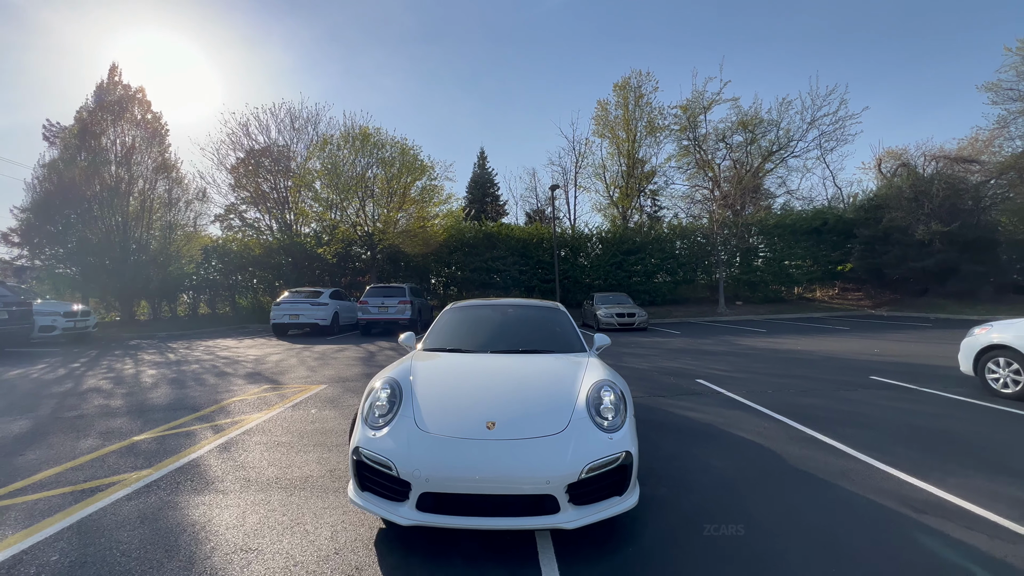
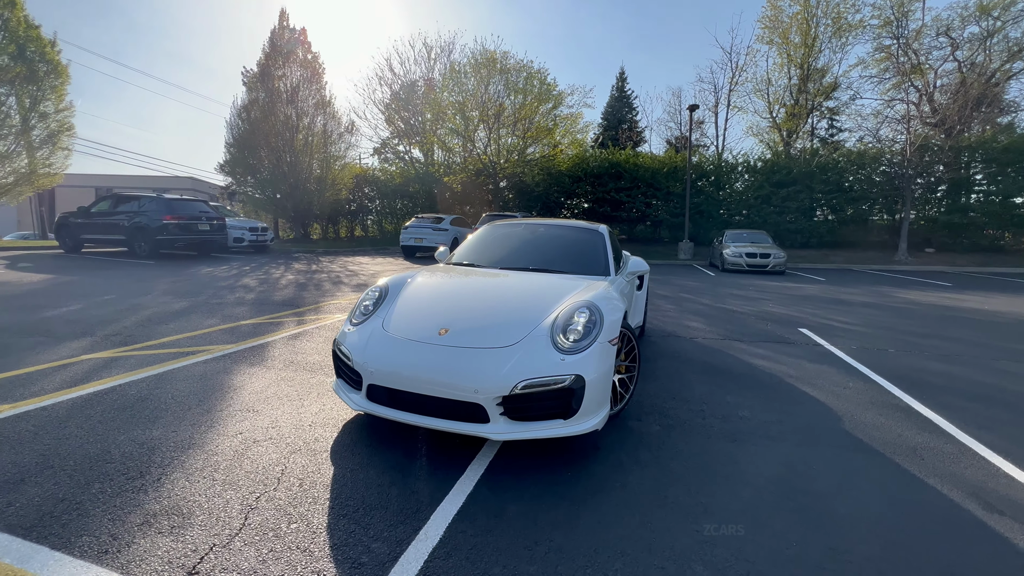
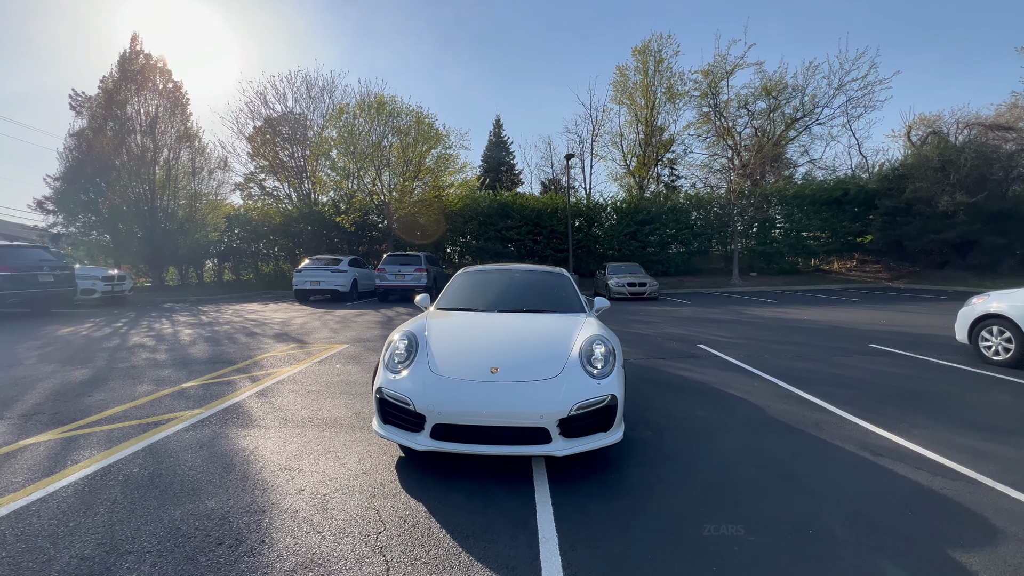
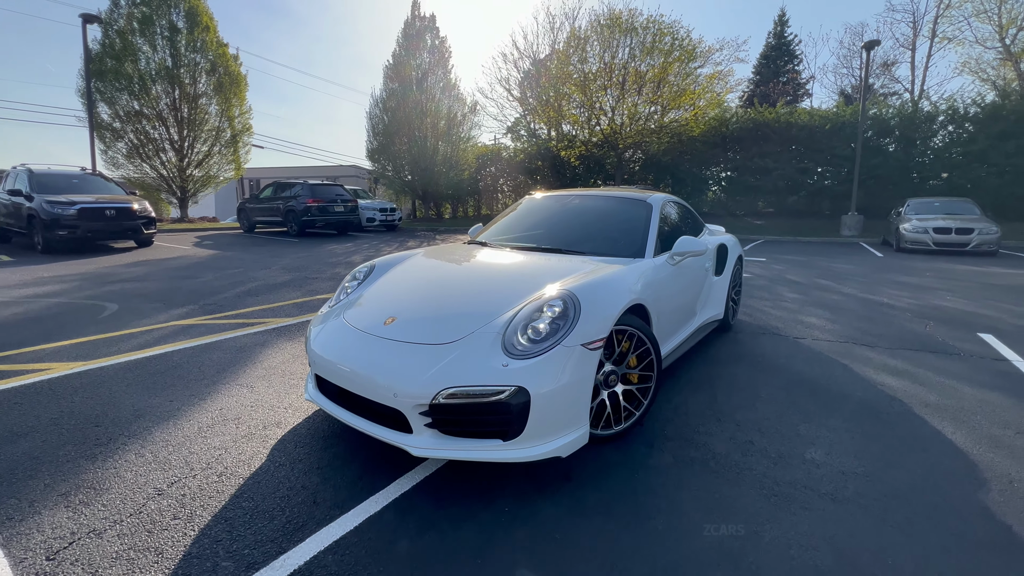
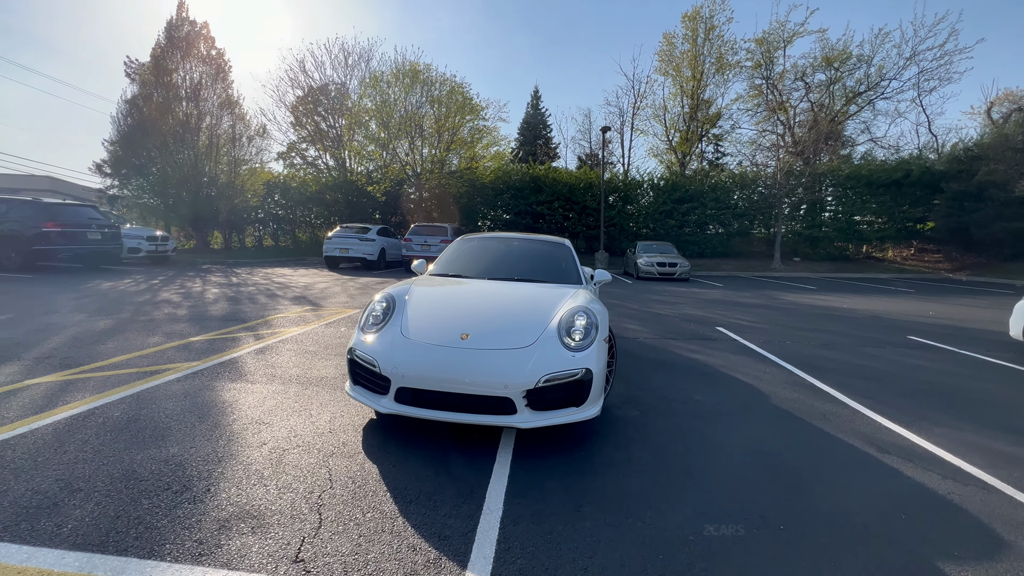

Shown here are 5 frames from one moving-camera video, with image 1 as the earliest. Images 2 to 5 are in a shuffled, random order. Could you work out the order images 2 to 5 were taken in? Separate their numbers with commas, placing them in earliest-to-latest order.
3, 5, 2, 4
